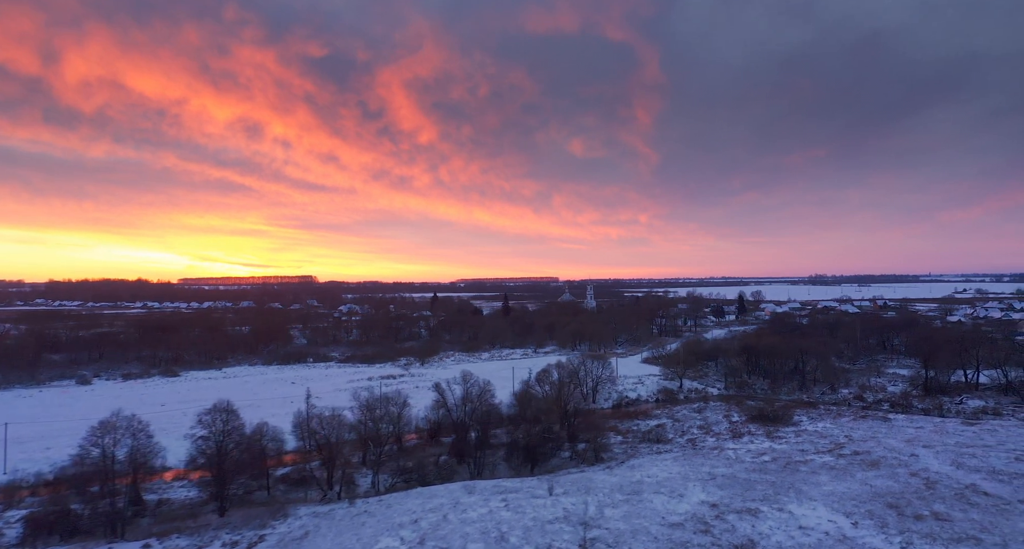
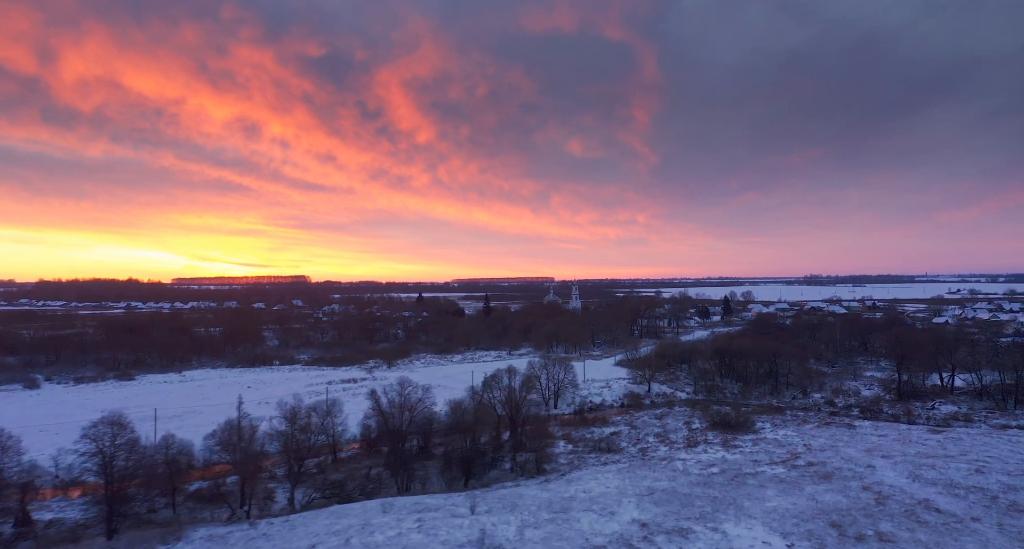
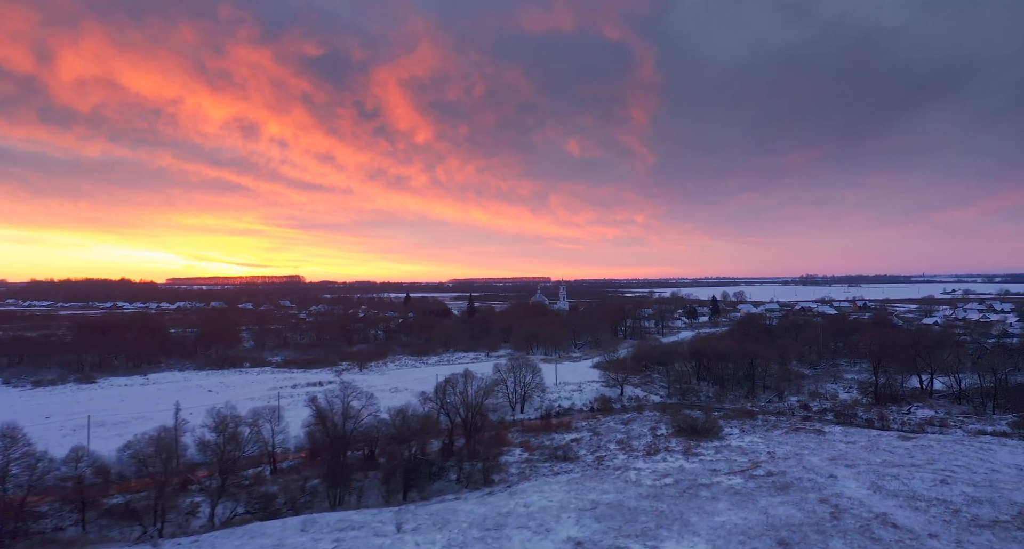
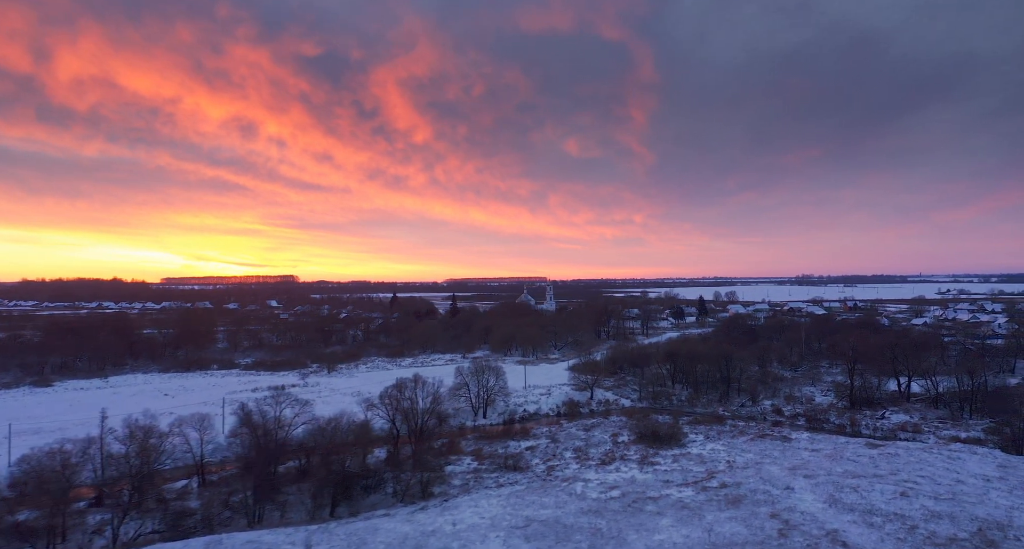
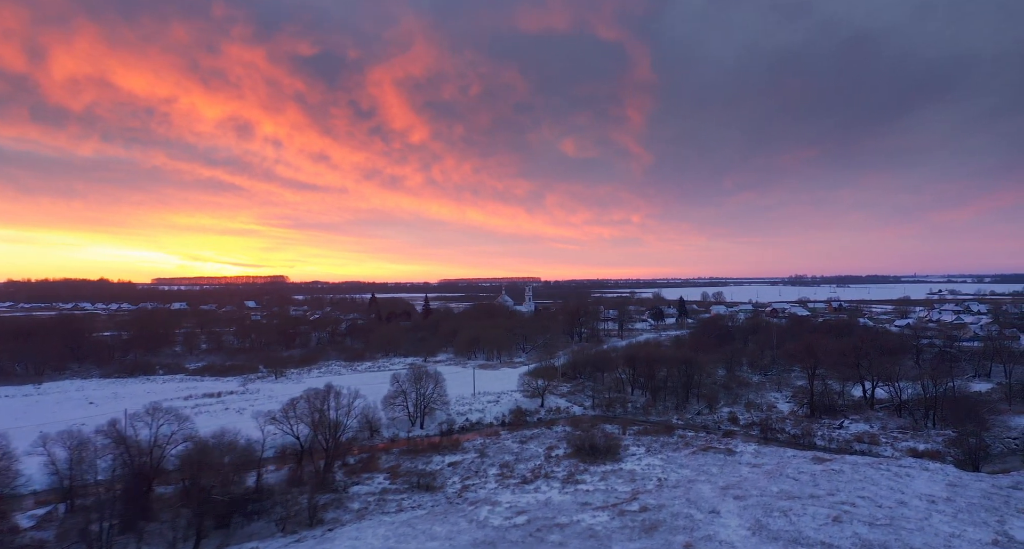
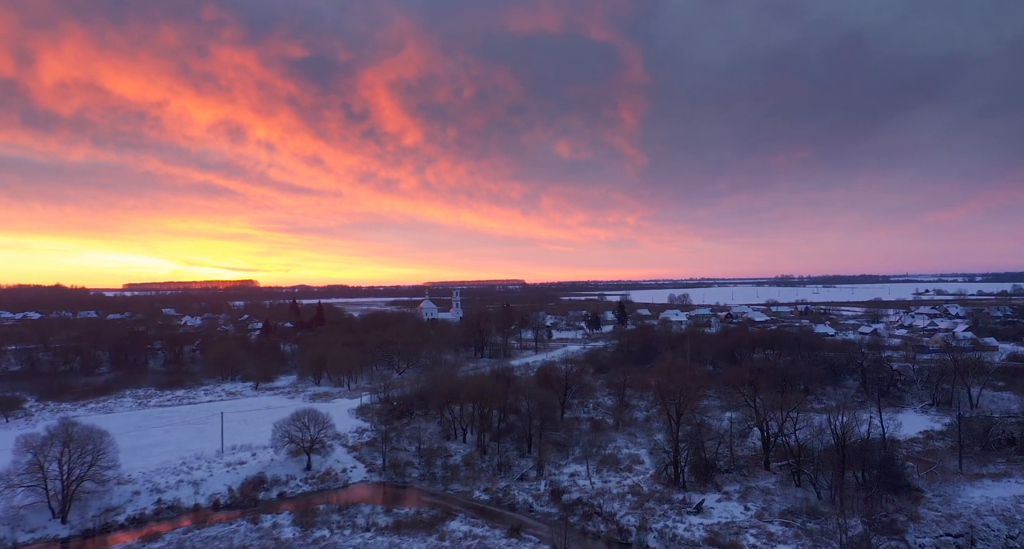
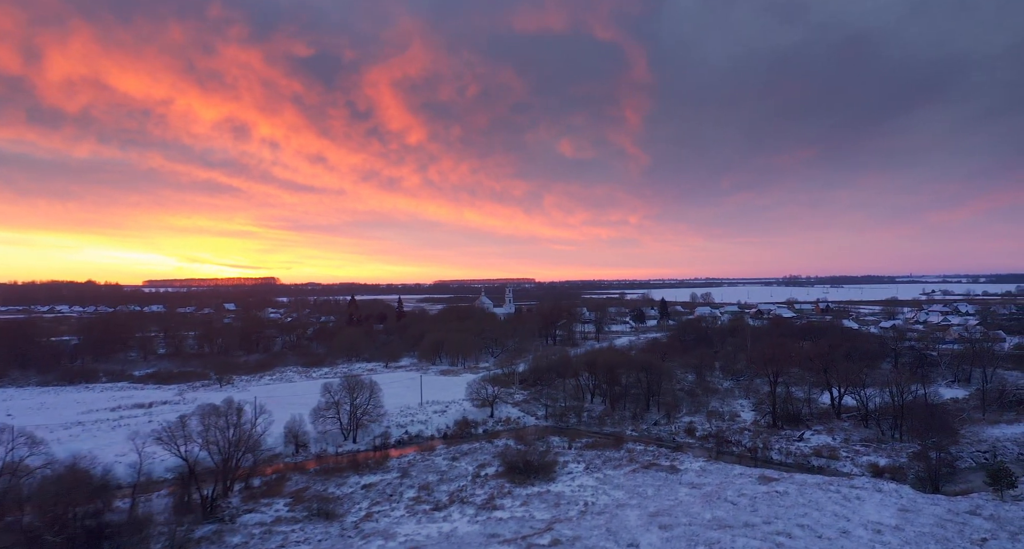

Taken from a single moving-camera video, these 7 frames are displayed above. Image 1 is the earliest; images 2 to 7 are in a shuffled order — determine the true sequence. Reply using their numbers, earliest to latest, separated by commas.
2, 3, 4, 5, 7, 6
